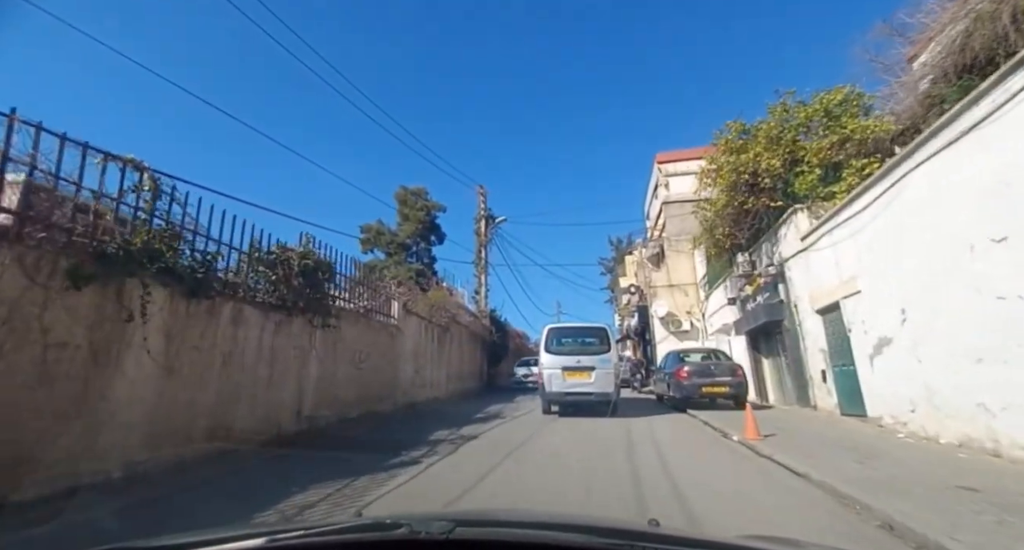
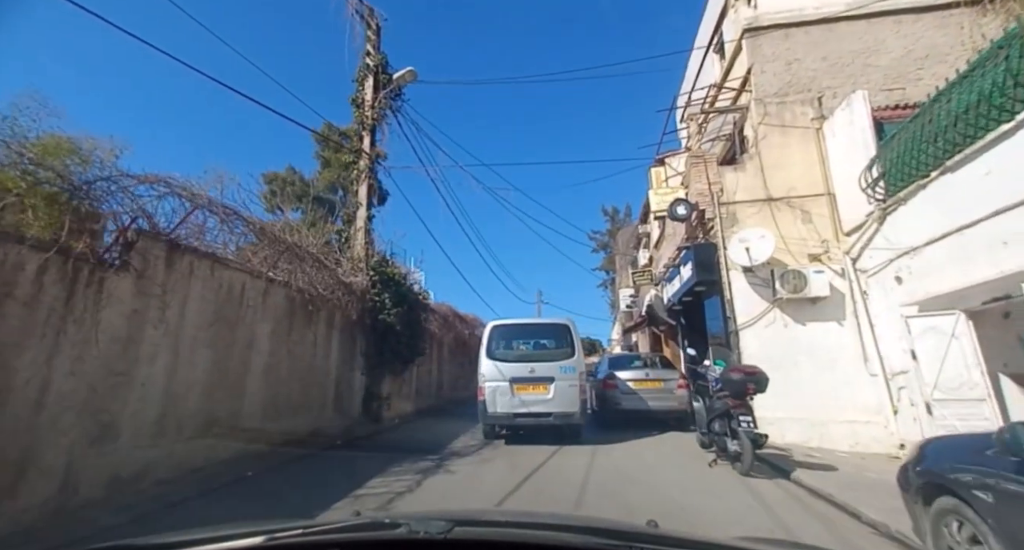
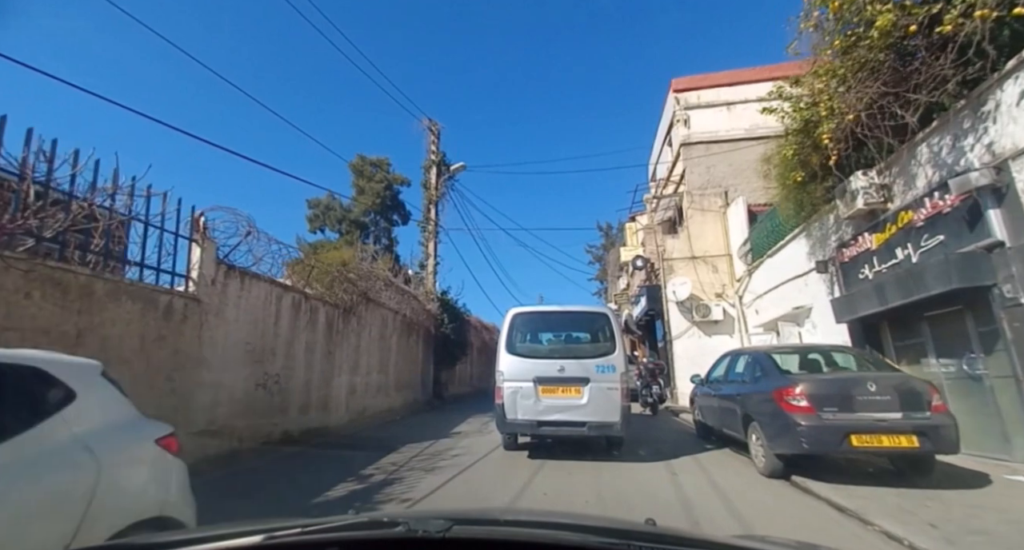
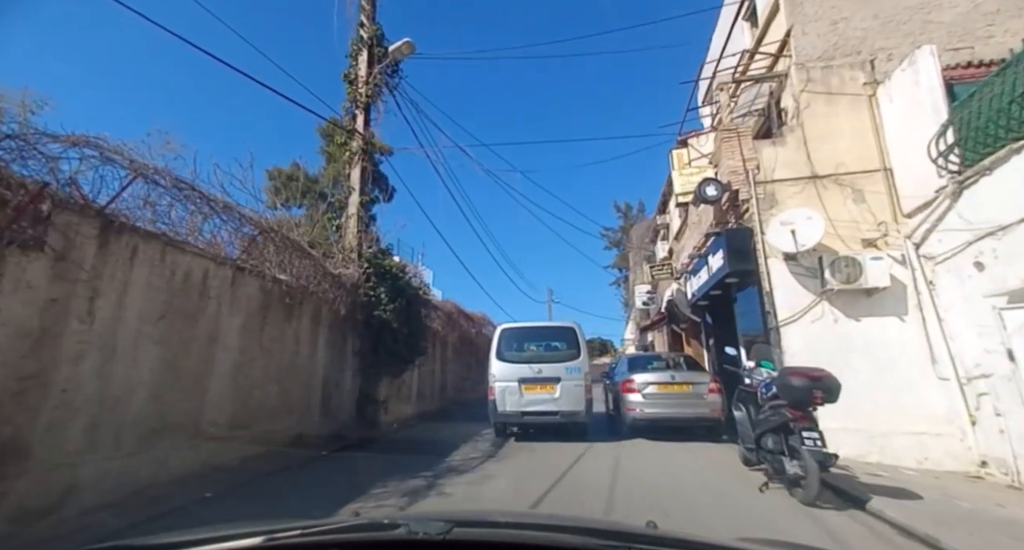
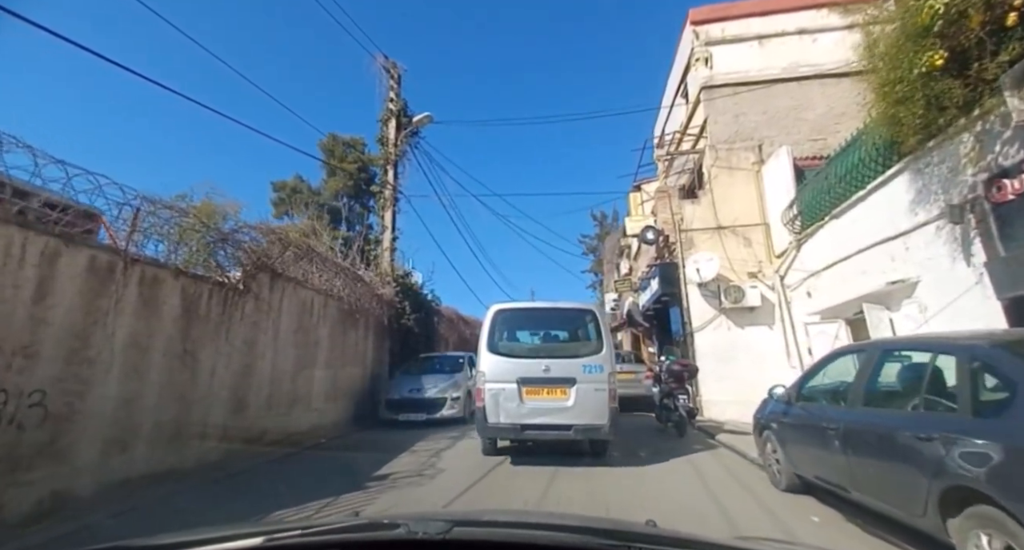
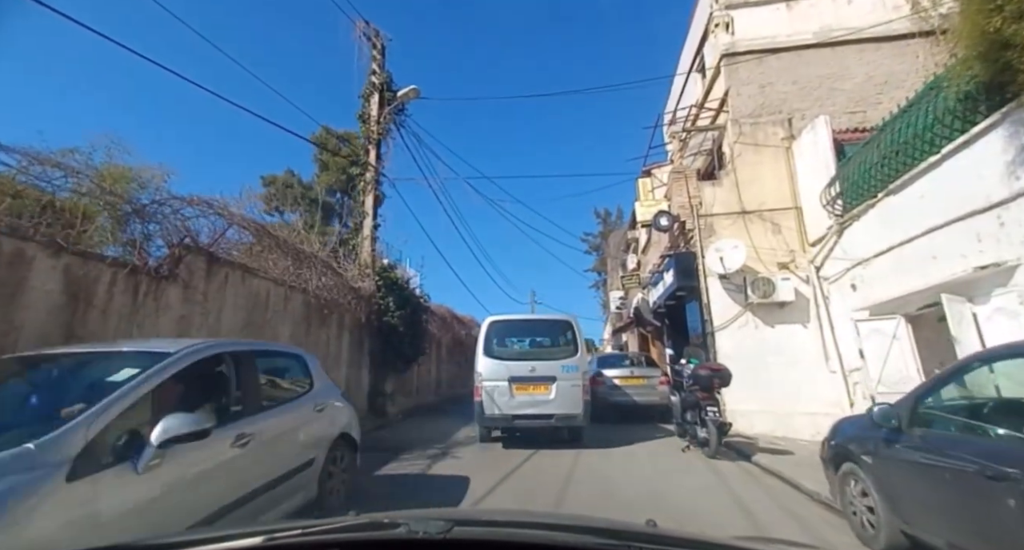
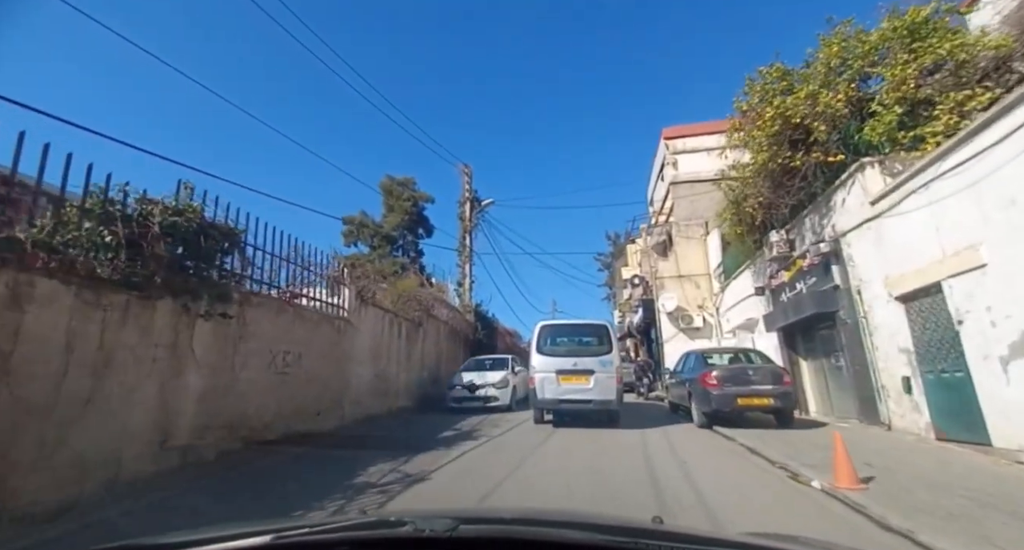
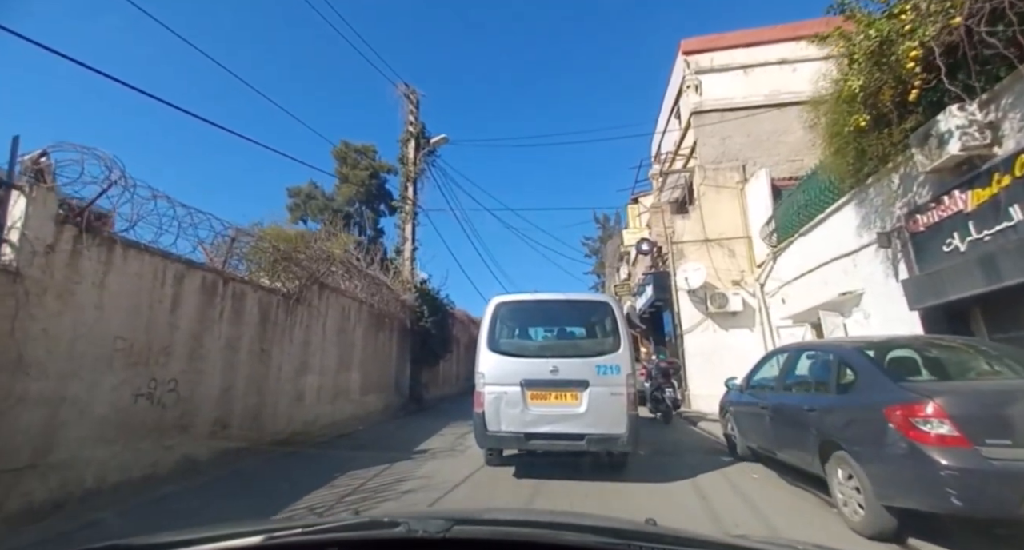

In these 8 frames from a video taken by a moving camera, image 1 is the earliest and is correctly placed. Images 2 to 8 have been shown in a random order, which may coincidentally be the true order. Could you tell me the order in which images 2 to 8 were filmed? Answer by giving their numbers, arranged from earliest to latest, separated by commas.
7, 3, 8, 5, 6, 2, 4
